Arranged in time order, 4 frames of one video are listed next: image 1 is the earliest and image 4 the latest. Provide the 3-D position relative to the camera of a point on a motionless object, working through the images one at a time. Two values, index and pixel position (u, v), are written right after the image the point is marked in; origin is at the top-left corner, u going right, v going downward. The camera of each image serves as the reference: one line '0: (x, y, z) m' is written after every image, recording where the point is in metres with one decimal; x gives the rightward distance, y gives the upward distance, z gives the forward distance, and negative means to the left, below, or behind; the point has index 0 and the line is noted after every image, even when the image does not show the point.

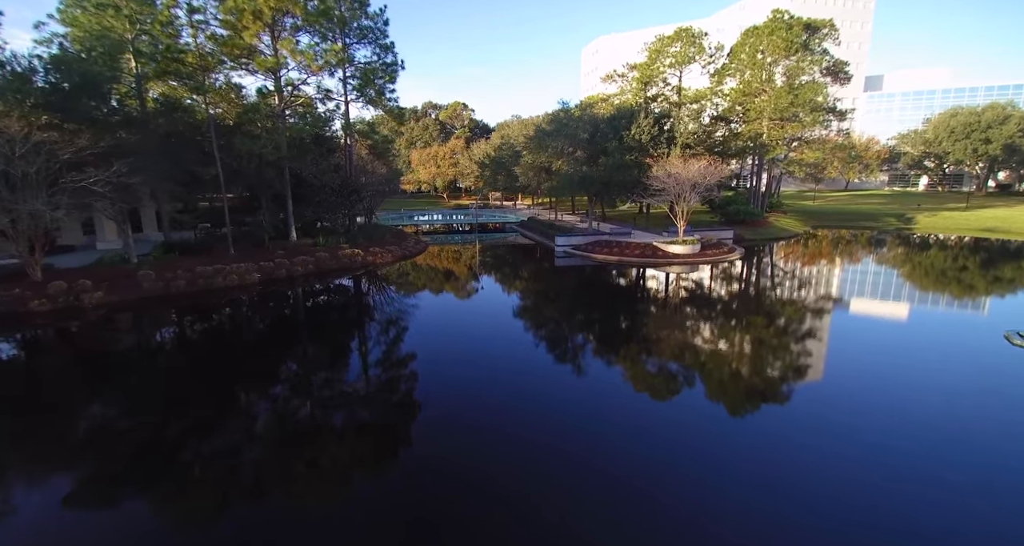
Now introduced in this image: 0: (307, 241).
0: (-9.1, +1.4, +19.3) m
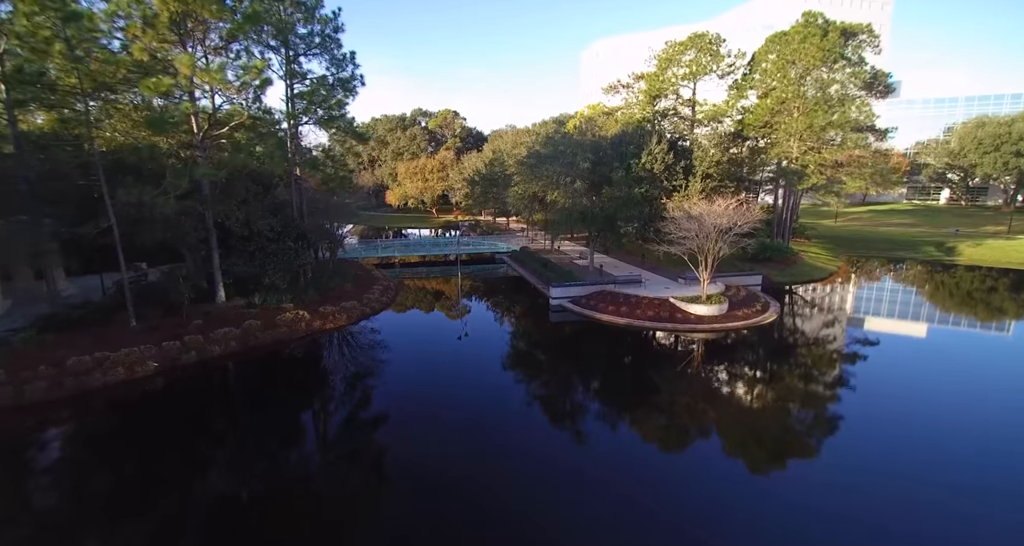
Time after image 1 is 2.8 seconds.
0: (-9.7, -1.0, +15.6) m
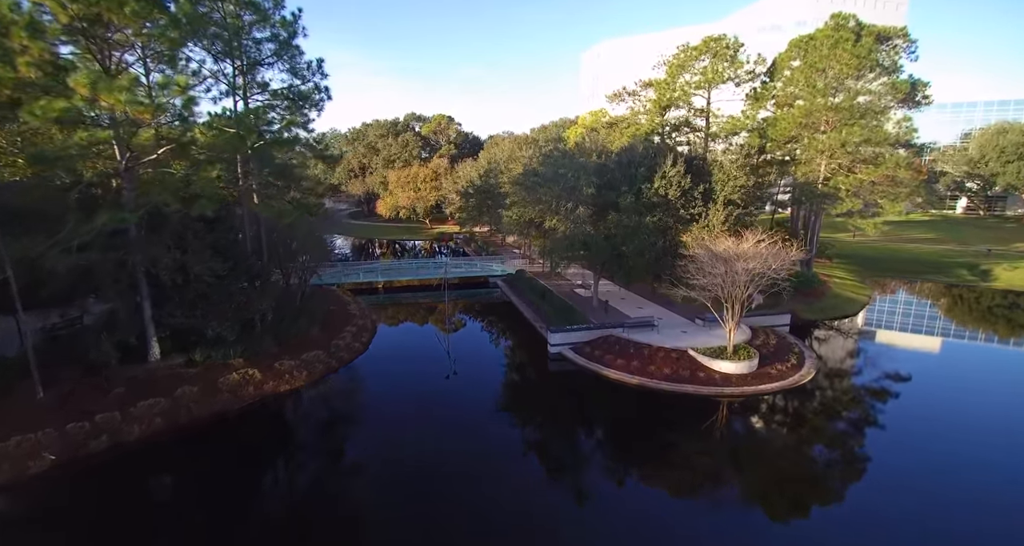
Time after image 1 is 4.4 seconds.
0: (-10.0, -2.5, +13.1) m
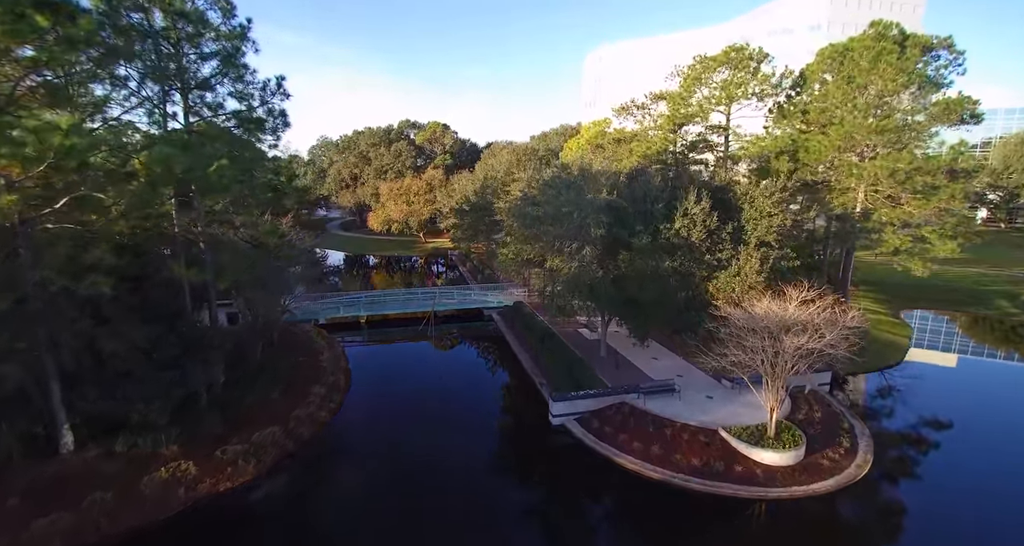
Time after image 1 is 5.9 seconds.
0: (-10.1, -4.2, +10.7) m
